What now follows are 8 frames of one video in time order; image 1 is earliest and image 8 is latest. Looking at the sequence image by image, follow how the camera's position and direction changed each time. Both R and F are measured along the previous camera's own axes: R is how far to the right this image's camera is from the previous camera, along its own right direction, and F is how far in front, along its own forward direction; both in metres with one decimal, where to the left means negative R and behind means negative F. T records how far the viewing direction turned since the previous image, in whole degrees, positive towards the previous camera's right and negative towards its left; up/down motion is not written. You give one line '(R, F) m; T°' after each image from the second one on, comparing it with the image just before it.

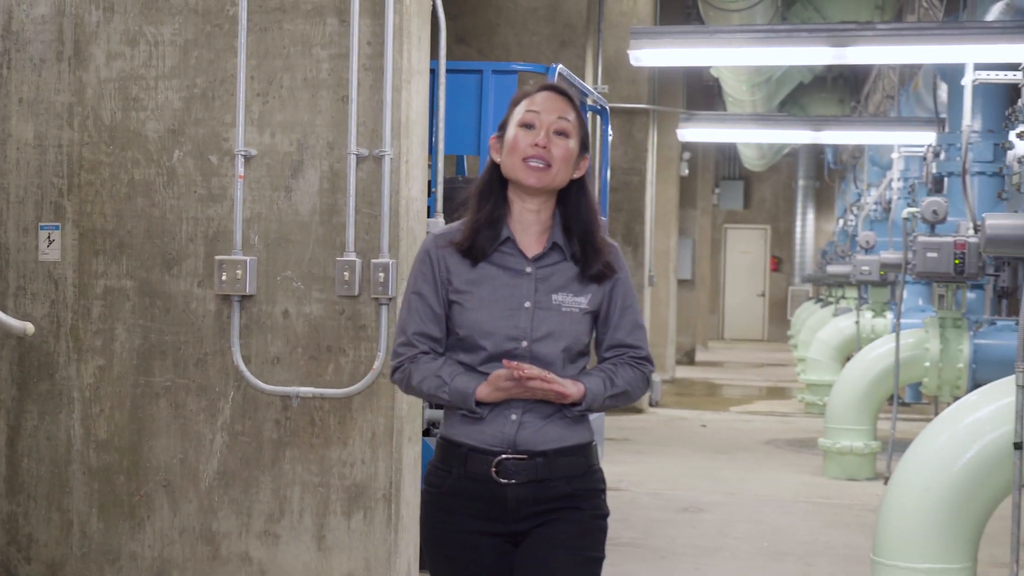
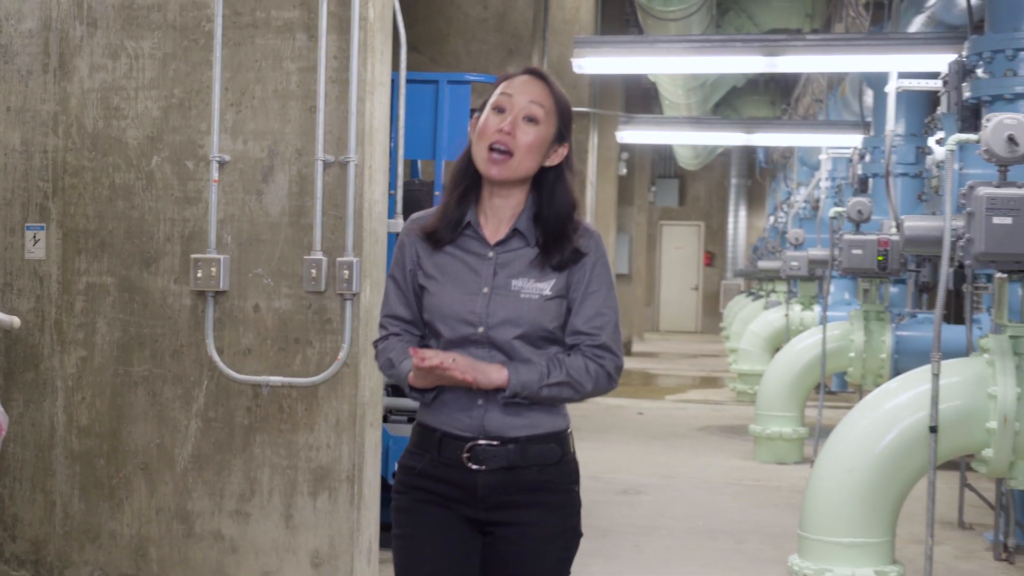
(0.0, -0.3) m; +2°
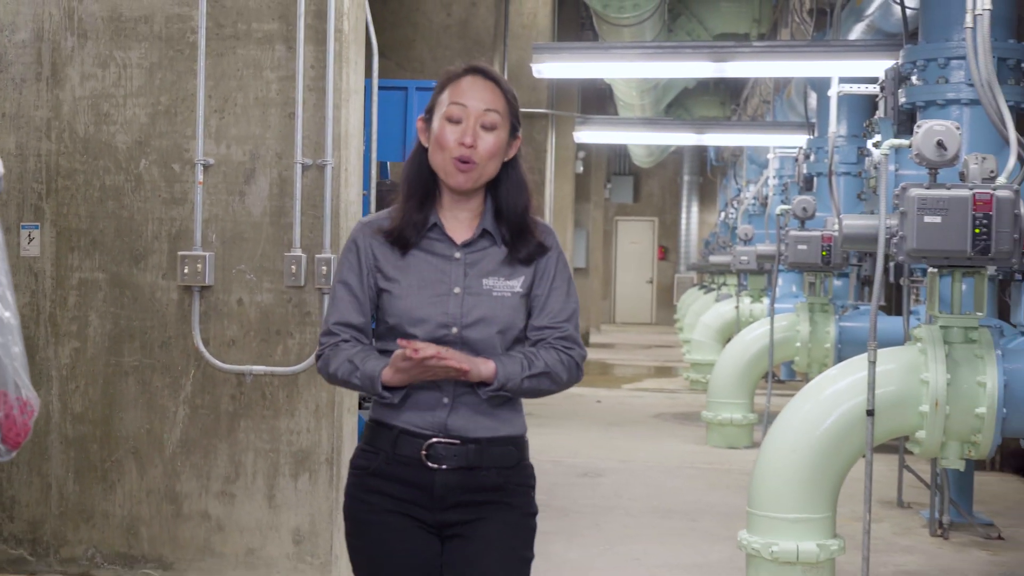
(0.0, -0.3) m; +2°
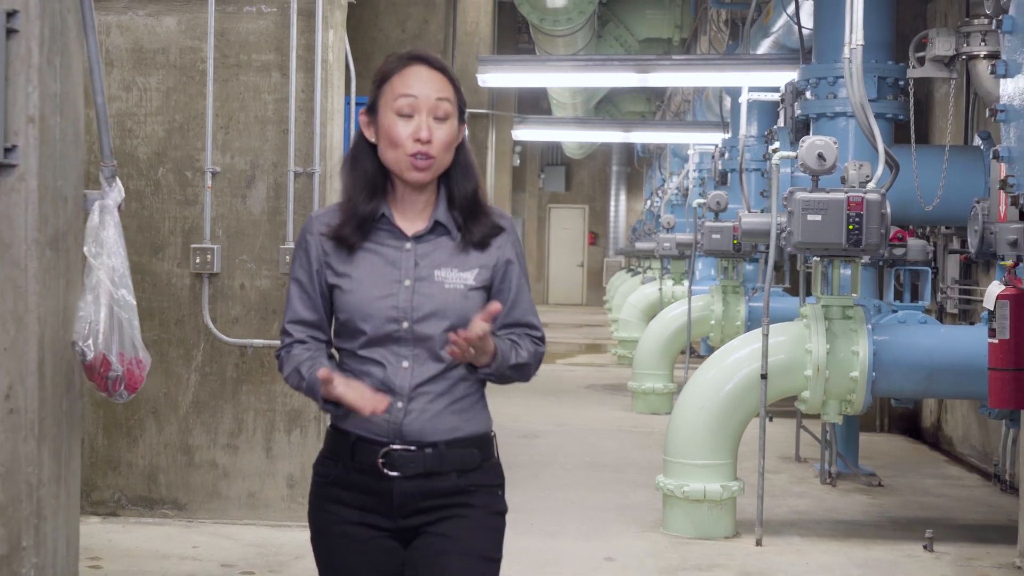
(-0.1, -0.8) m; +3°
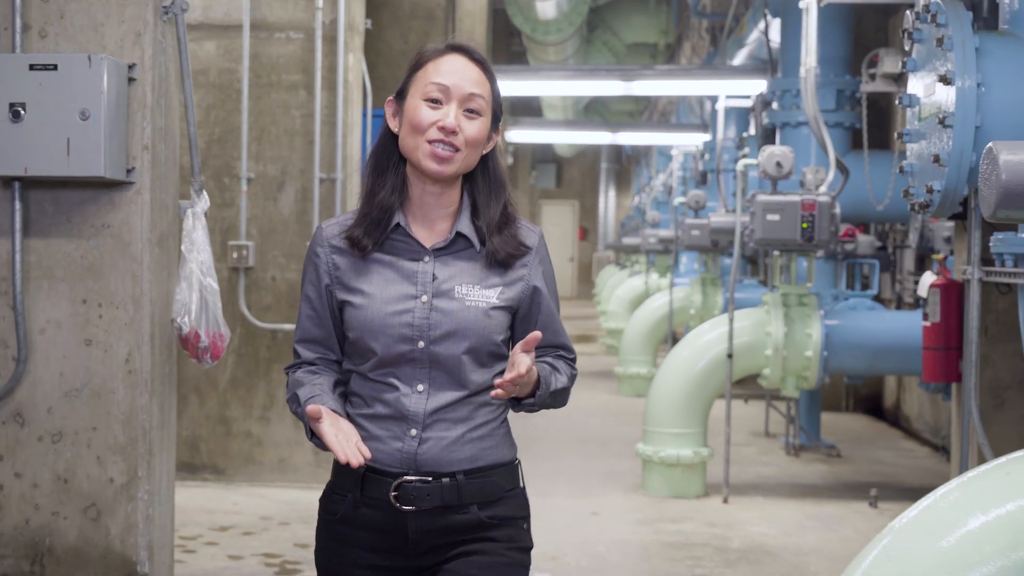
(0.0, -0.7) m; 0°
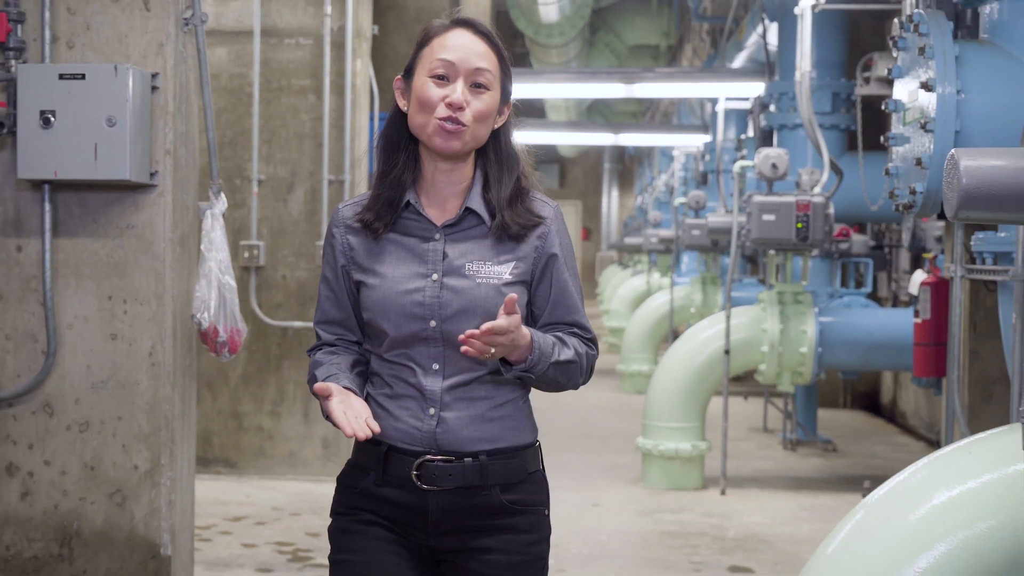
(0.0, -0.2) m; 0°
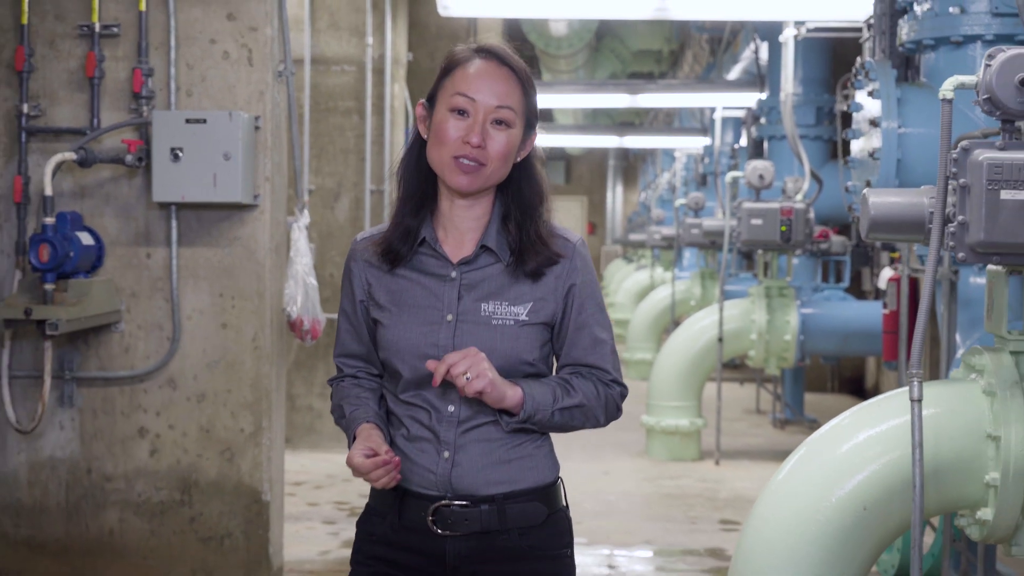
(-0.1, -0.8) m; 0°
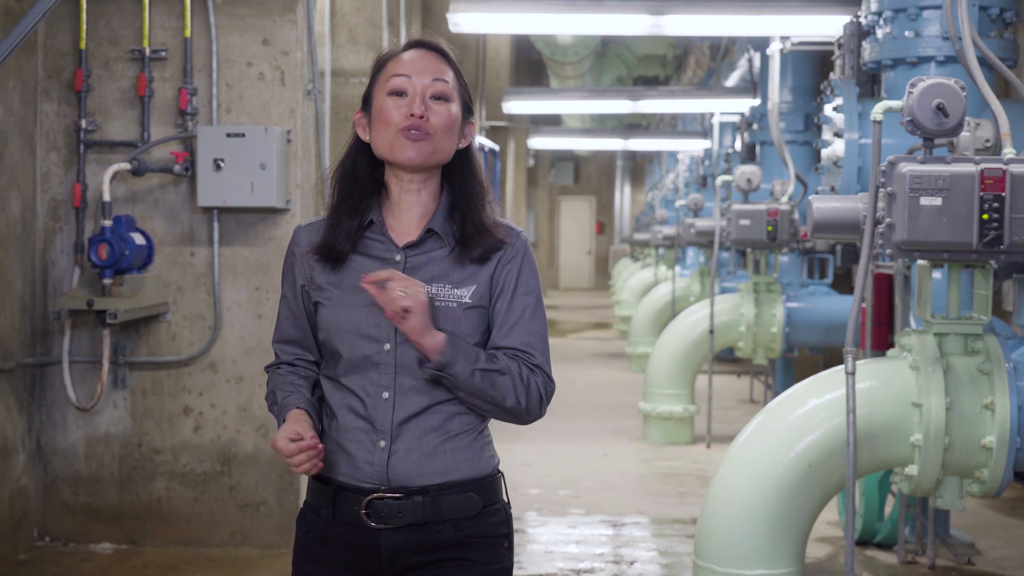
(0.0, -0.5) m; 0°
